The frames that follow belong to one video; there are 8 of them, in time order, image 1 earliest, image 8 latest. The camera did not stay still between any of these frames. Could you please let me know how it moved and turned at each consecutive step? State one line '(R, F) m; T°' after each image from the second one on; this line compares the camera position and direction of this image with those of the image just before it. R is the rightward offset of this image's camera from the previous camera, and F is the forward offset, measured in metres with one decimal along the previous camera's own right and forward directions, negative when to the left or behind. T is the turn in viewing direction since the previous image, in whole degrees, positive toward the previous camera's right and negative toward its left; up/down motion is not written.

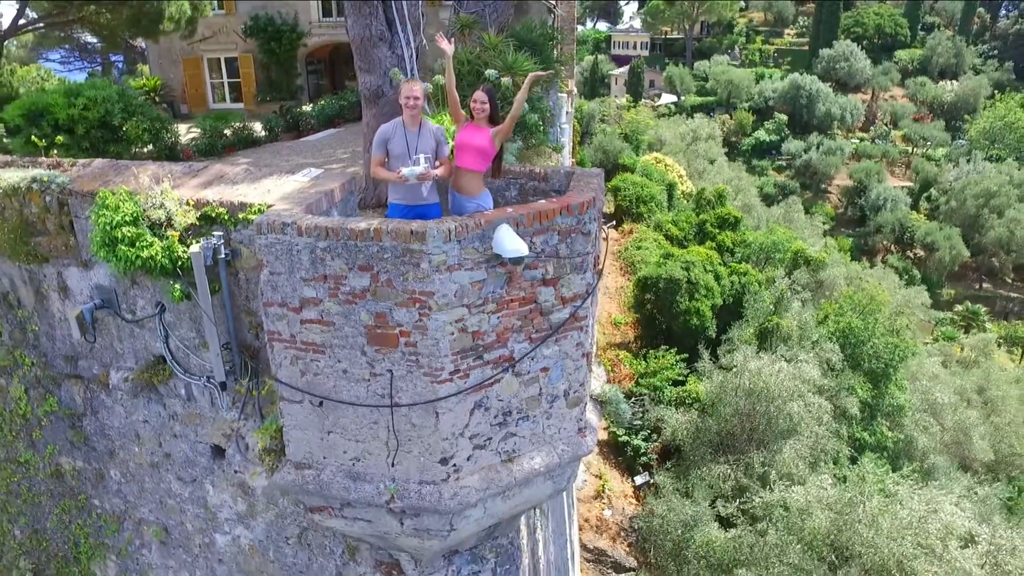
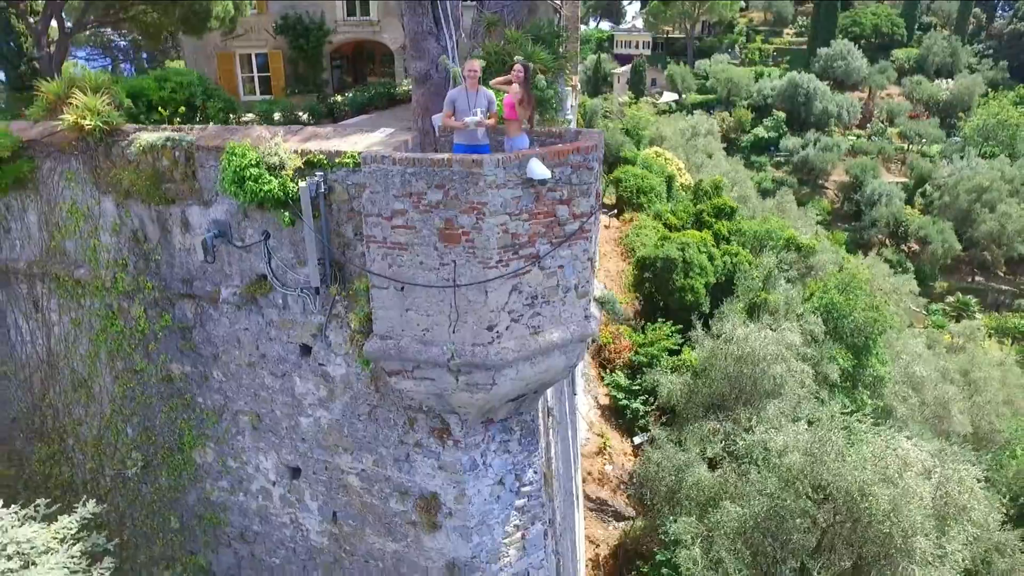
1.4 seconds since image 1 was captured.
(-0.1, -1.3) m; 0°
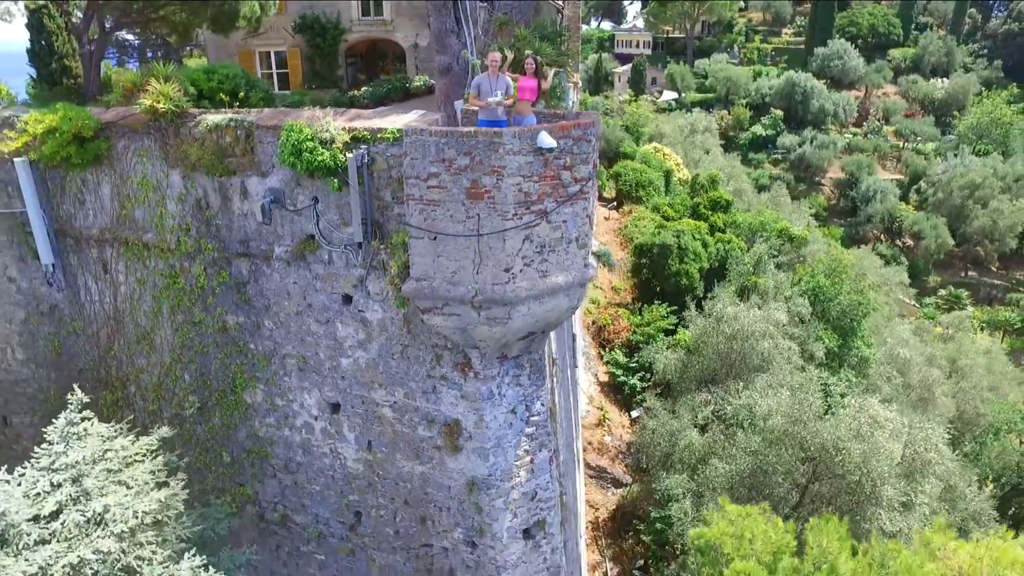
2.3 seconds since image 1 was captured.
(-0.1, -1.0) m; 0°
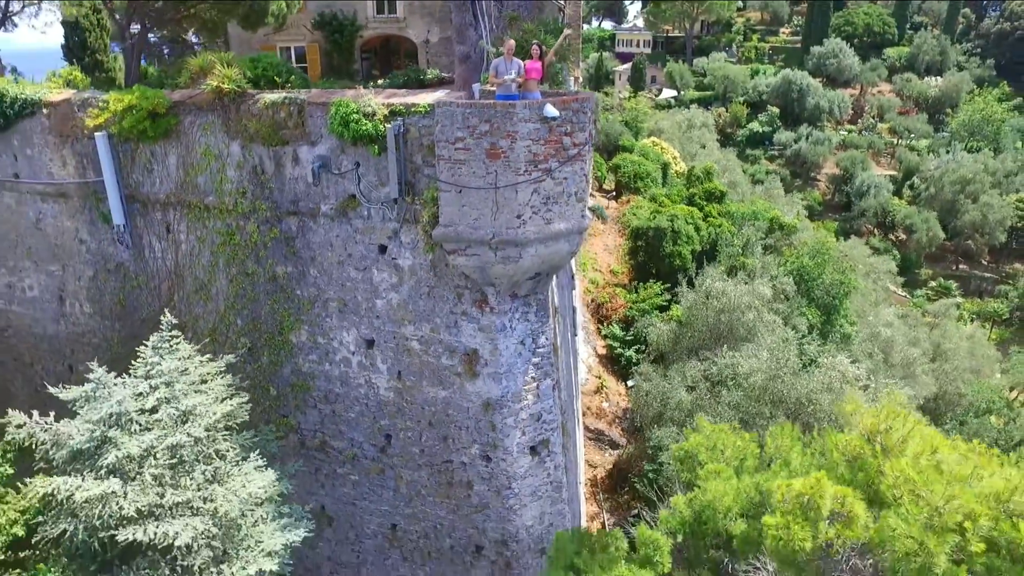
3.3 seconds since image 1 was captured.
(-0.1, -1.3) m; 0°
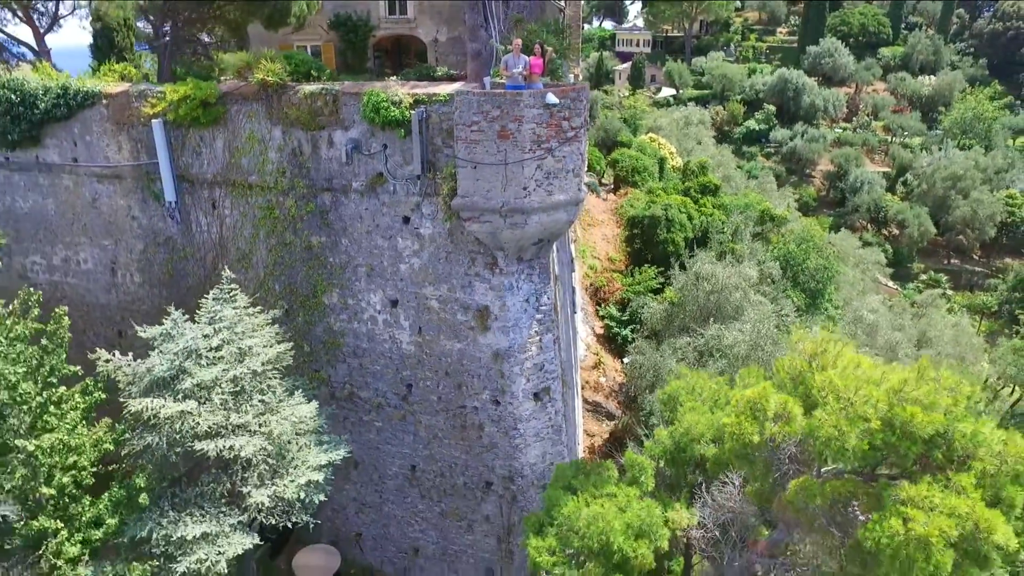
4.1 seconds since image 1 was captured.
(-0.1, -1.2) m; 0°
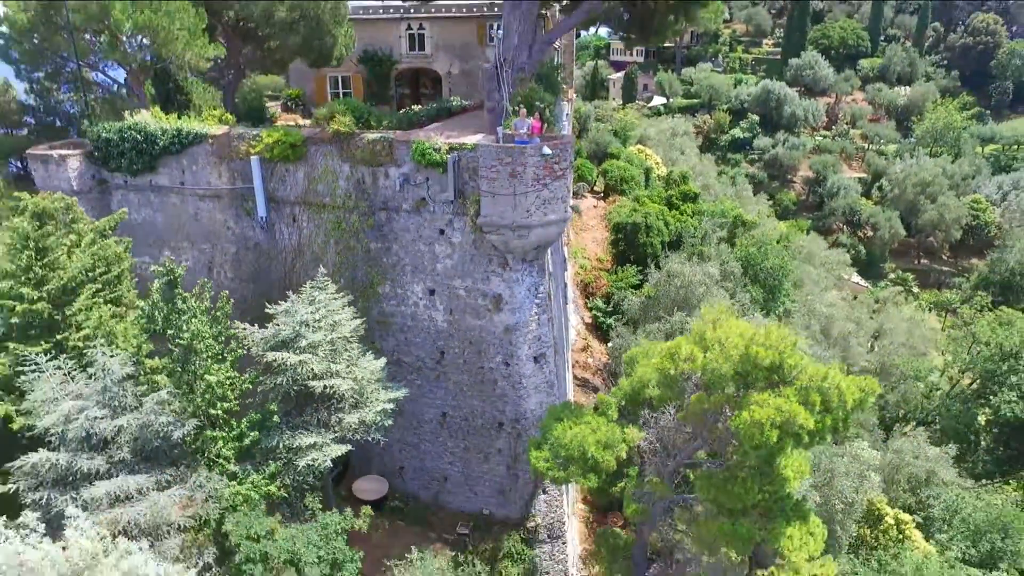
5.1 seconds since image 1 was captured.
(-0.1, -3.6) m; 0°
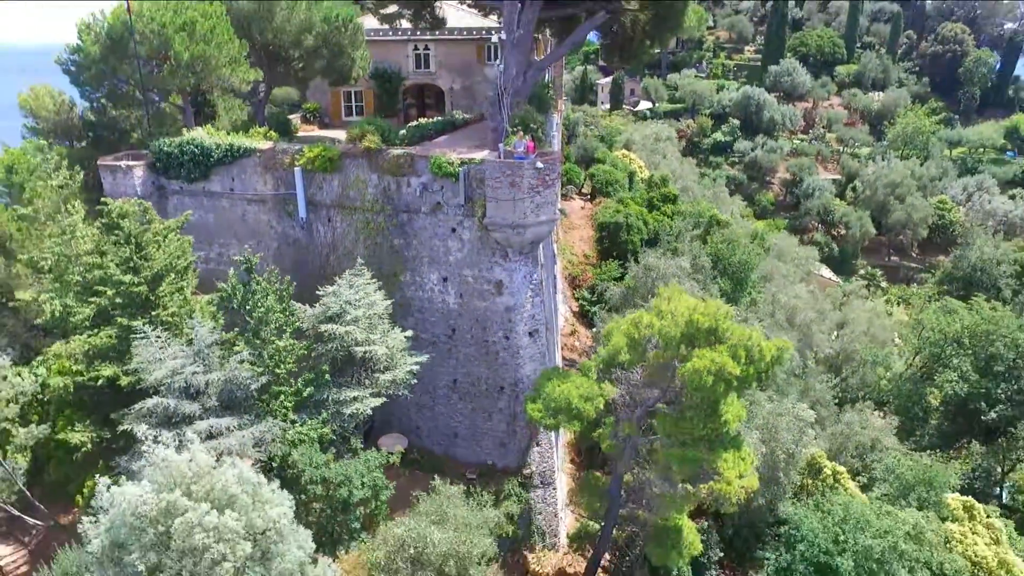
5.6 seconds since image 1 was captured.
(-0.2, -2.9) m; +1°
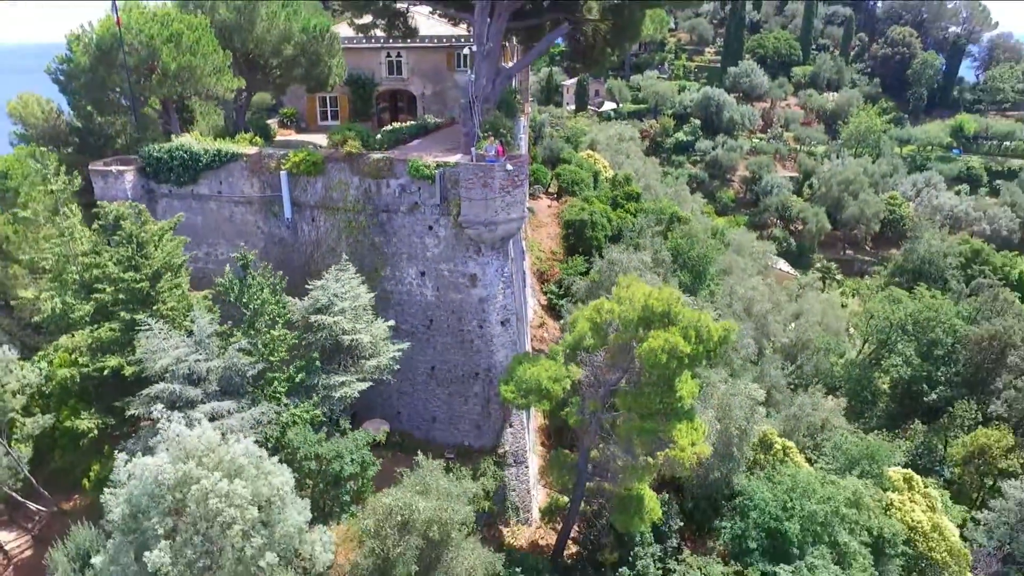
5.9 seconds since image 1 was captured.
(-0.1, -1.3) m; +2°
